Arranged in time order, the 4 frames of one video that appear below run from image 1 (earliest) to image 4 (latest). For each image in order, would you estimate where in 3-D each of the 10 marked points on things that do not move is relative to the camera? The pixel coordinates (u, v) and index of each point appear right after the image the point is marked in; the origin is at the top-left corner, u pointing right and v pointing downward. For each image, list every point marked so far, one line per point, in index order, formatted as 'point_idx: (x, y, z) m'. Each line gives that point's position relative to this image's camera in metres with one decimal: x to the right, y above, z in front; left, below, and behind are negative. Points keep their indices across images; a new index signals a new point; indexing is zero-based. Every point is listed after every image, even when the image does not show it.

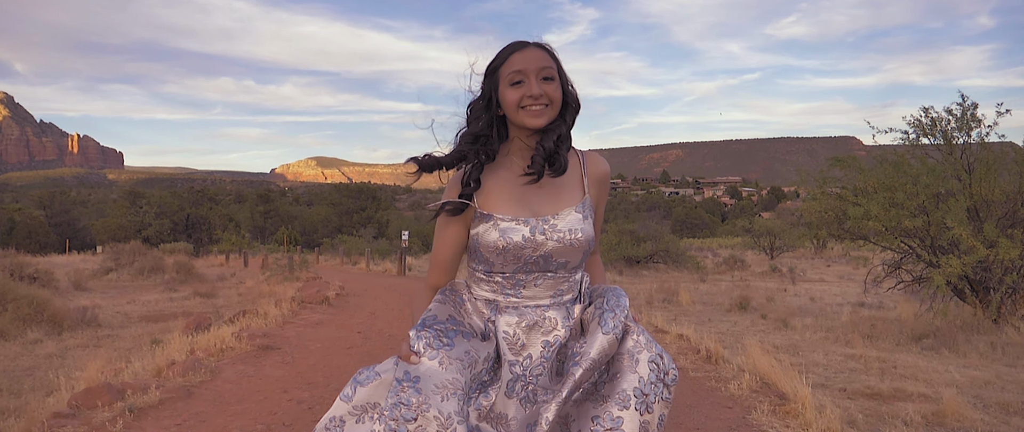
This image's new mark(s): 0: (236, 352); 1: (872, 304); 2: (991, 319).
0: (-2.5, -1.2, +5.8) m
1: (+7.3, -1.8, +12.9) m
2: (+7.3, -1.5, +9.6) m
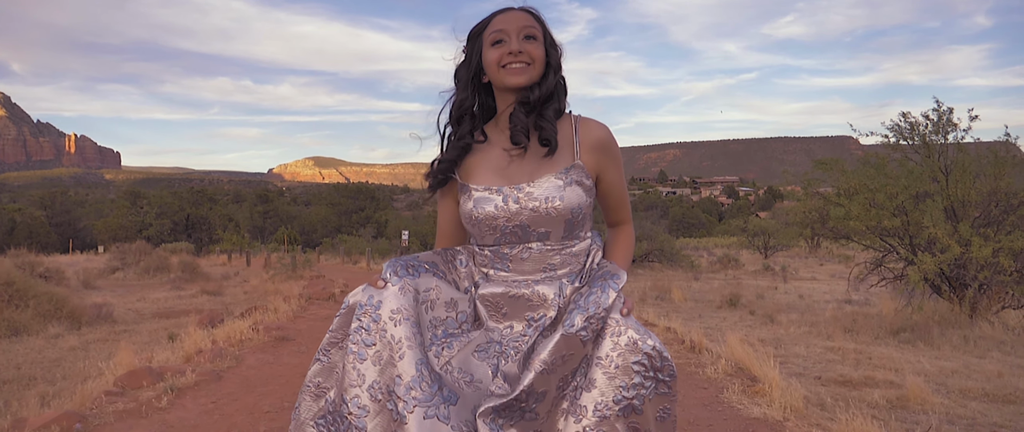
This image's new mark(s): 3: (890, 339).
0: (-2.5, -1.2, +6.3) m
1: (+7.3, -1.8, +13.4) m
2: (+7.2, -1.5, +10.1) m
3: (+5.6, -1.8, +9.4) m
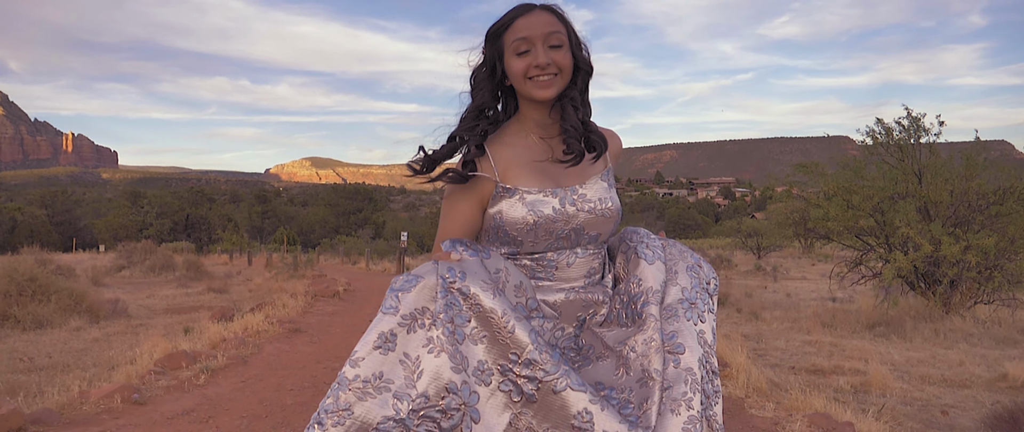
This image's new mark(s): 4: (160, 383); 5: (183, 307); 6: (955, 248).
0: (-2.6, -1.2, +6.8) m
1: (+7.2, -1.8, +14.0) m
2: (+7.2, -1.6, +10.7) m
3: (+5.5, -1.8, +9.9) m
4: (-2.4, -1.1, +4.3) m
5: (-6.3, -1.7, +12.2) m
6: (+7.1, -0.5, +10.2) m
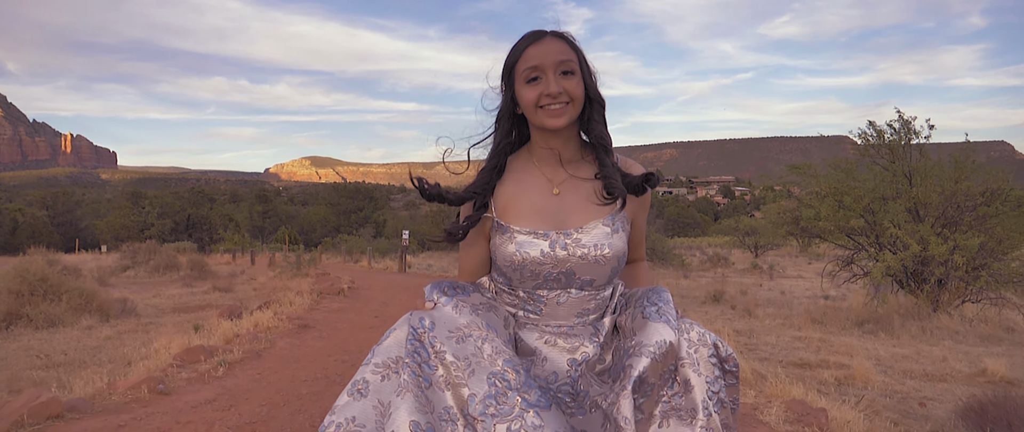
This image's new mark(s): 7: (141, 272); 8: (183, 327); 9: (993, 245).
0: (-2.6, -1.3, +7.1) m
1: (+7.2, -1.8, +14.3) m
2: (+7.2, -1.6, +11.0) m
3: (+5.5, -1.8, +10.2) m
4: (-2.4, -1.1, +4.6) m
5: (-6.3, -1.8, +12.5) m
6: (+7.1, -0.5, +10.4) m
7: (-11.5, -1.7, +19.8) m
8: (-4.8, -1.6, +9.3) m
9: (+8.1, -0.5, +10.7) m
